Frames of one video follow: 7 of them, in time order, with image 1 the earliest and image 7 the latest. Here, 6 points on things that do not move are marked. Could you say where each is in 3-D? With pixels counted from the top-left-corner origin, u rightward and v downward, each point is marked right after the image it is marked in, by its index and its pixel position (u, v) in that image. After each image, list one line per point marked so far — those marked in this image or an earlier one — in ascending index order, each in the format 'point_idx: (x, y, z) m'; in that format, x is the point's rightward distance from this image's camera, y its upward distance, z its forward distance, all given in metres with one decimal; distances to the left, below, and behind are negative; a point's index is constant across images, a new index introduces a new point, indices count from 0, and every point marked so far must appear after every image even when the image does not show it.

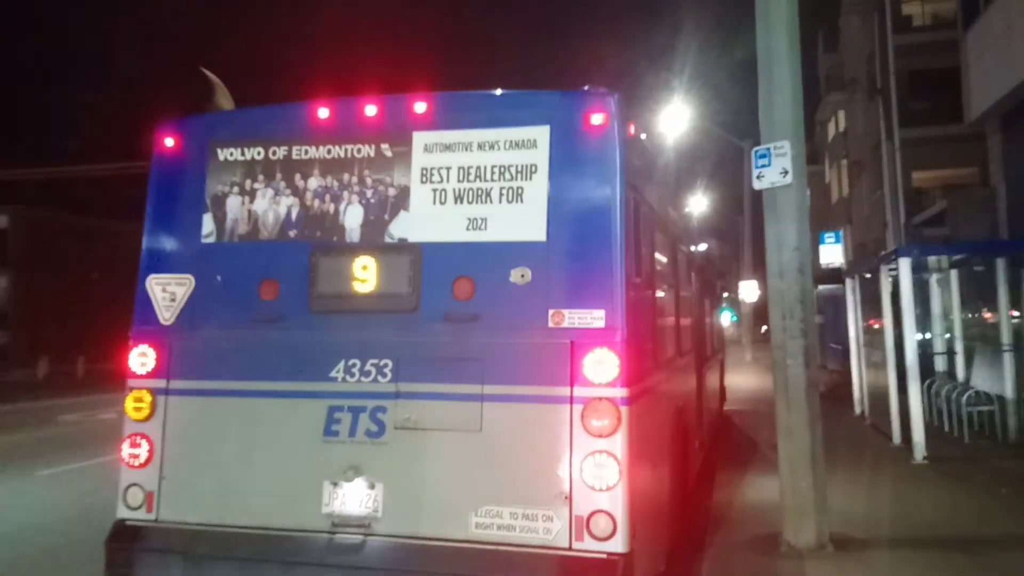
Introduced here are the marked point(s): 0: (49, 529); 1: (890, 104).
0: (-2.5, -1.3, +4.6) m
1: (+7.6, +3.7, +17.2) m
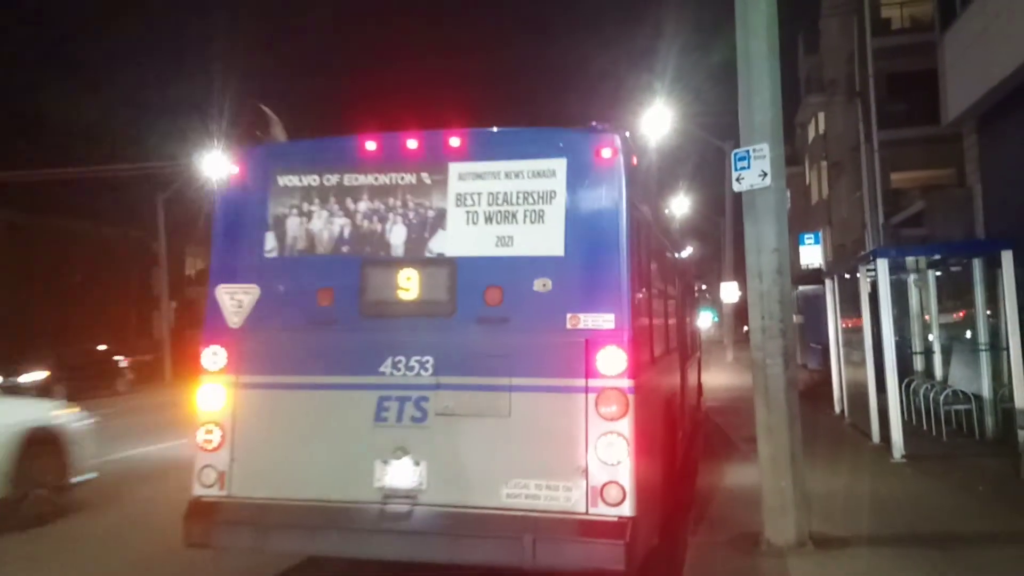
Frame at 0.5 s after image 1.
0: (-2.4, -1.3, +5.0) m
1: (+7.3, +3.7, +17.8) m
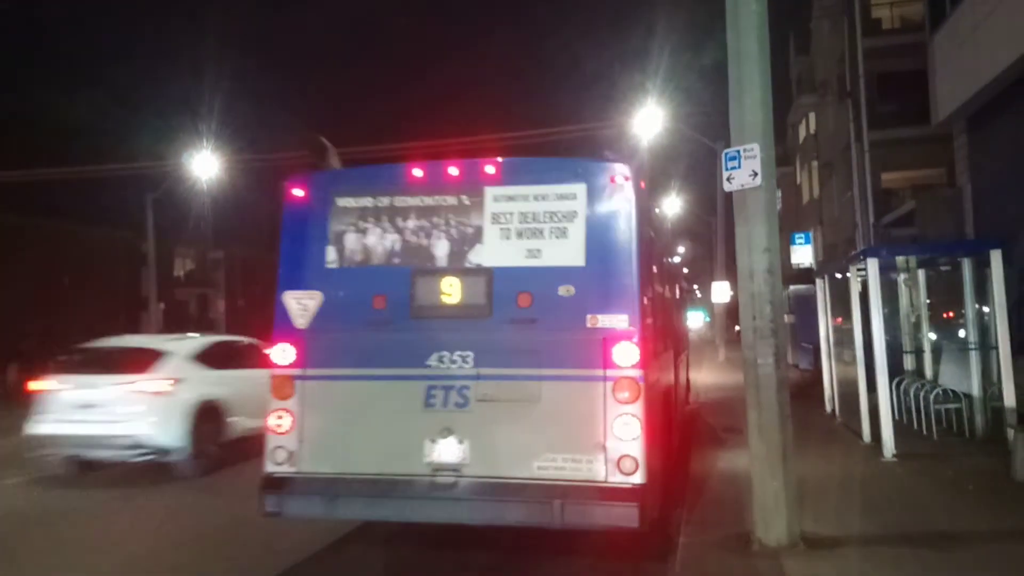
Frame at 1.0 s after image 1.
0: (-2.3, -1.3, +5.5) m
1: (+7.3, +3.7, +18.5) m
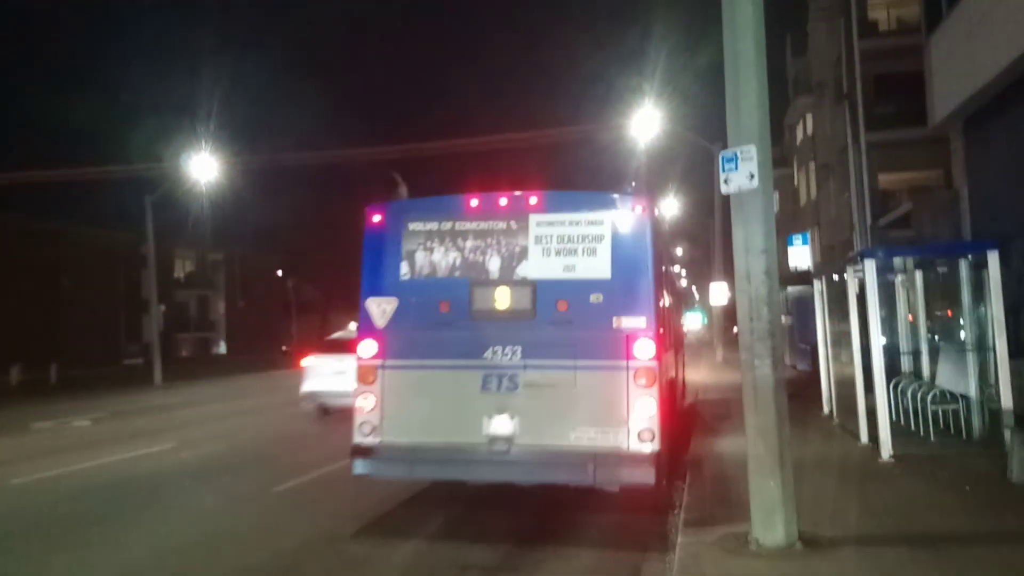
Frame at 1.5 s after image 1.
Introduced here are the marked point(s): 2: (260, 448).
0: (-2.1, -1.4, +6.4) m
1: (+7.5, +3.6, +19.4) m
2: (-4.8, -3.2, +16.8) m
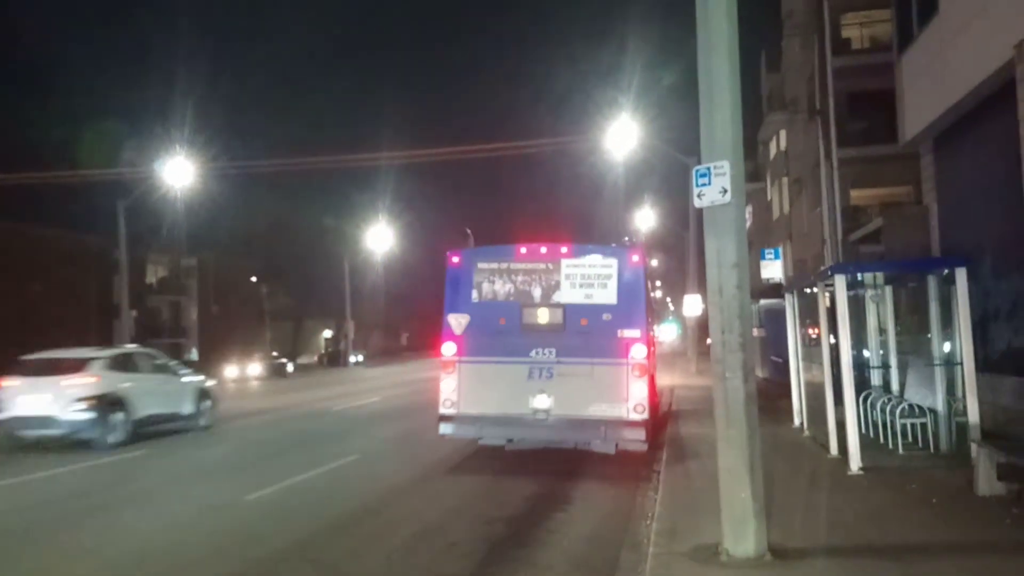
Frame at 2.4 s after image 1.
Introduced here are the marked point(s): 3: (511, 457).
0: (-2.1, -1.5, +7.8) m
1: (+7.2, +3.2, +21.1) m
2: (-5.1, -3.4, +18.1) m
3: (-0.1, -3.4, +17.7) m
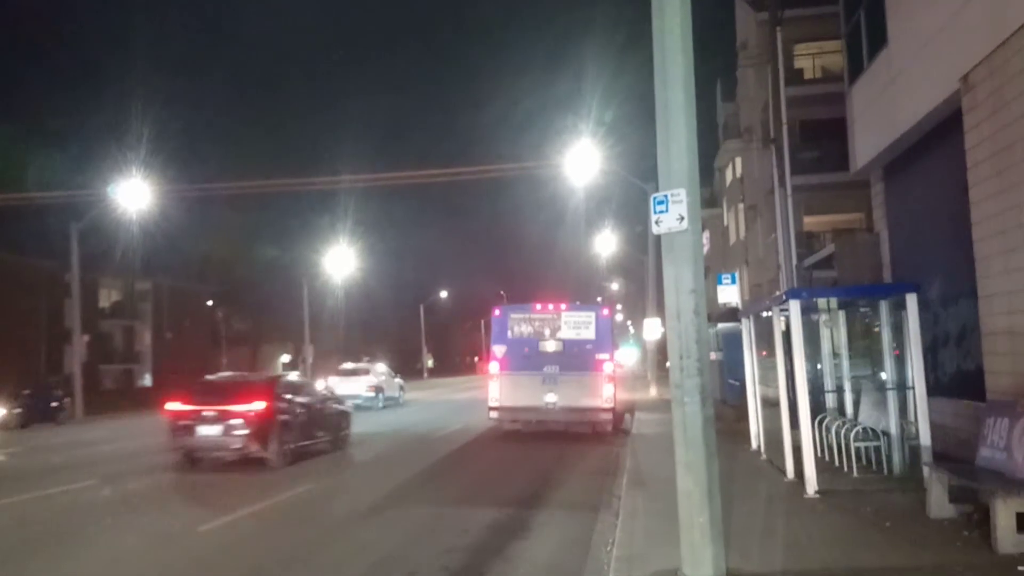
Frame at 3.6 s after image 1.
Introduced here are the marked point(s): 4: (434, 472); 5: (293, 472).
0: (-2.4, -1.9, +7.9) m
1: (+6.3, +2.4, +21.7) m
2: (-5.8, -4.1, +18.0) m
3: (-0.8, -4.1, +17.8) m
4: (-1.7, -4.2, +19.2) m
5: (-4.9, -4.2, +19.6) m
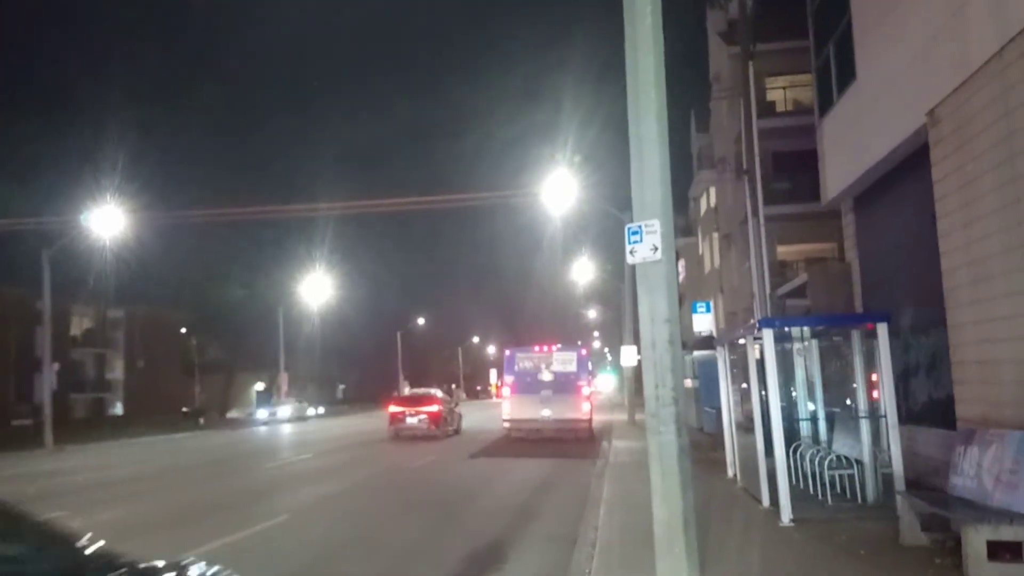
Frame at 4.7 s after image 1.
0: (-2.4, -2.3, +8.7) m
1: (+5.9, +1.6, +22.9) m
2: (-6.2, -4.8, +18.6) m
3: (-1.2, -4.8, +18.6) m
4: (-2.1, -4.9, +19.9) m
5: (-5.4, -4.9, +20.3) m
